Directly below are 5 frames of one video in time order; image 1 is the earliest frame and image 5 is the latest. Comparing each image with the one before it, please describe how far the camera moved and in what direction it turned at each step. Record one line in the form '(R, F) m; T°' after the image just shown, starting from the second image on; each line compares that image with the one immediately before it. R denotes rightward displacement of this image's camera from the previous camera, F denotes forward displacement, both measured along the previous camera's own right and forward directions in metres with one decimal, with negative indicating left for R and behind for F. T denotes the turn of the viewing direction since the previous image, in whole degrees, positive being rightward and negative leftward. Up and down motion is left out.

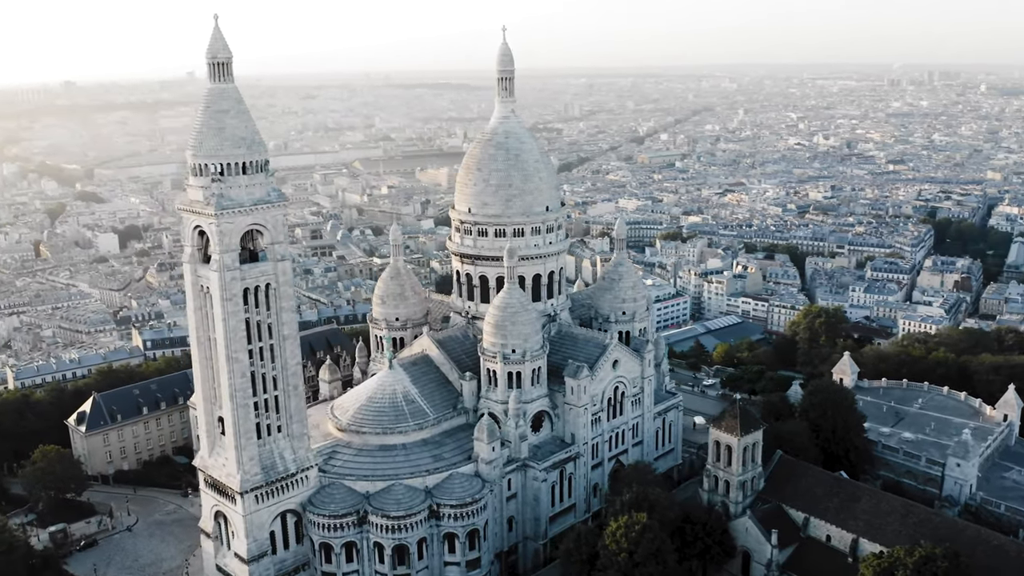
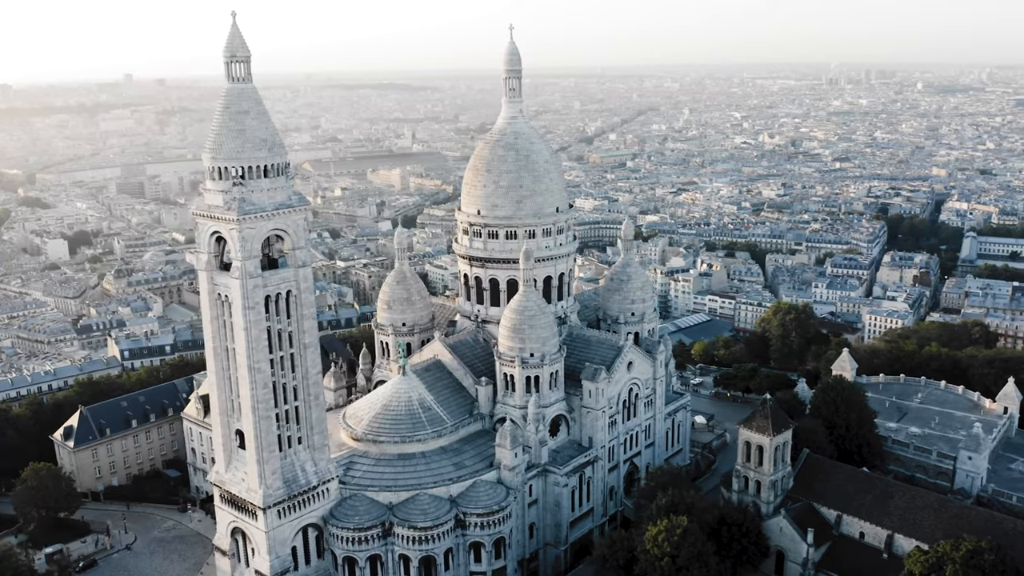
(-4.4, +1.1) m; +4°
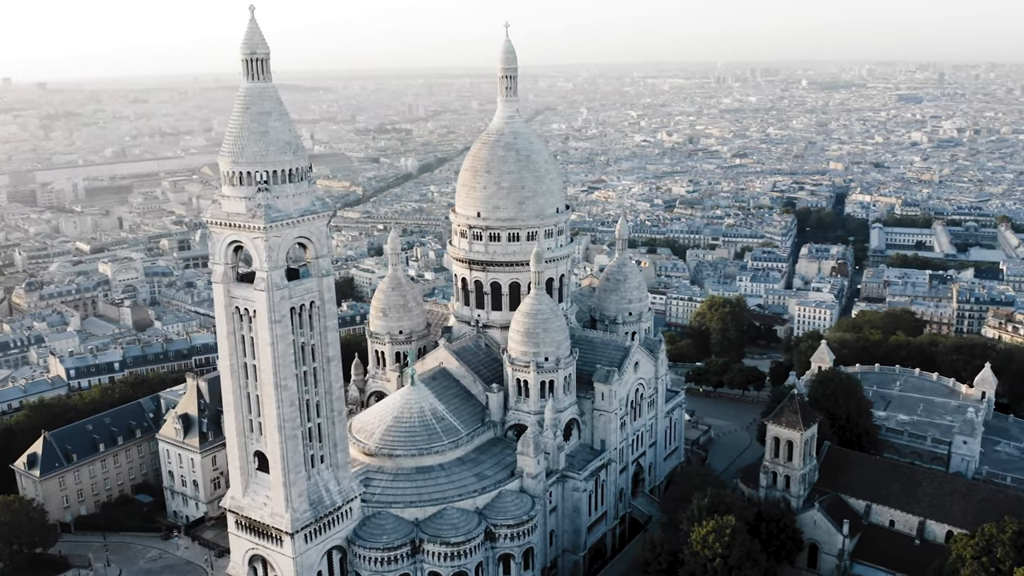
(-6.8, +1.8) m; +7°
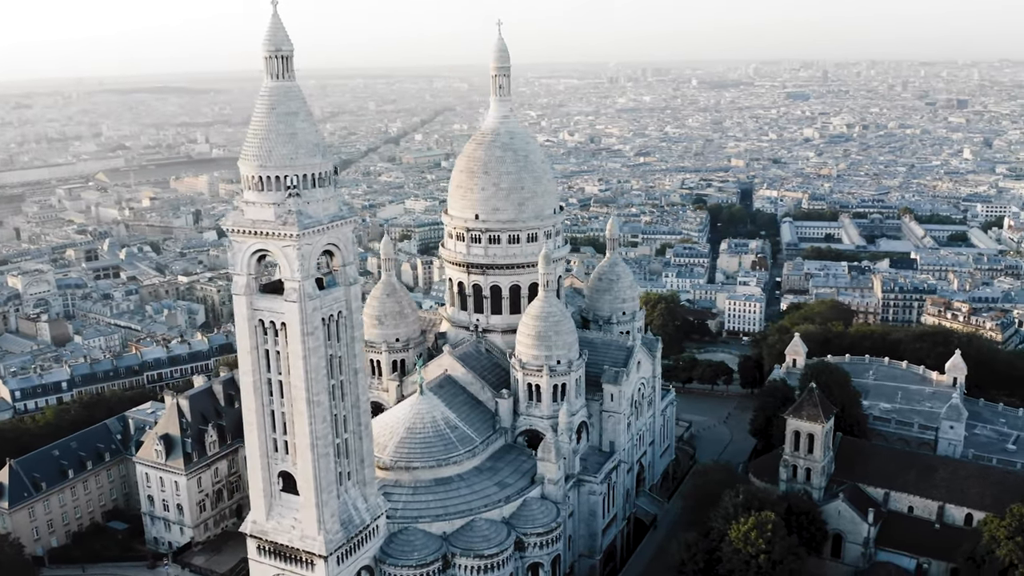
(-6.4, +1.5) m; +7°
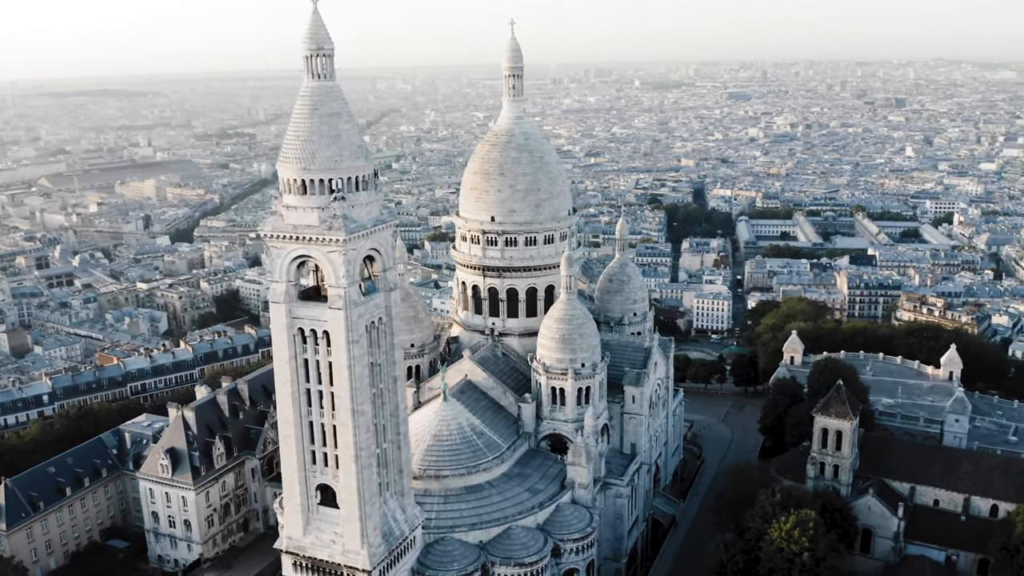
(-4.5, +0.9) m; +4°
